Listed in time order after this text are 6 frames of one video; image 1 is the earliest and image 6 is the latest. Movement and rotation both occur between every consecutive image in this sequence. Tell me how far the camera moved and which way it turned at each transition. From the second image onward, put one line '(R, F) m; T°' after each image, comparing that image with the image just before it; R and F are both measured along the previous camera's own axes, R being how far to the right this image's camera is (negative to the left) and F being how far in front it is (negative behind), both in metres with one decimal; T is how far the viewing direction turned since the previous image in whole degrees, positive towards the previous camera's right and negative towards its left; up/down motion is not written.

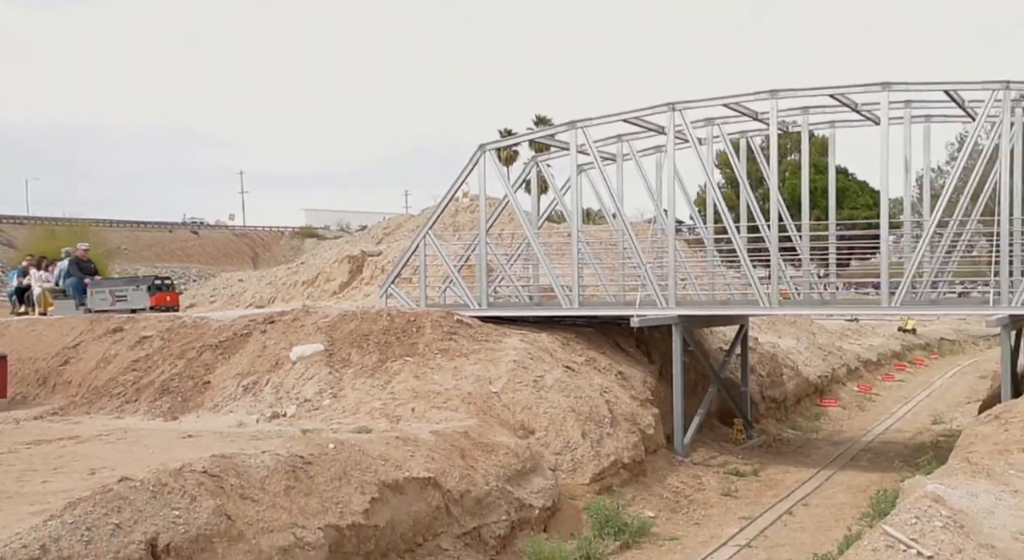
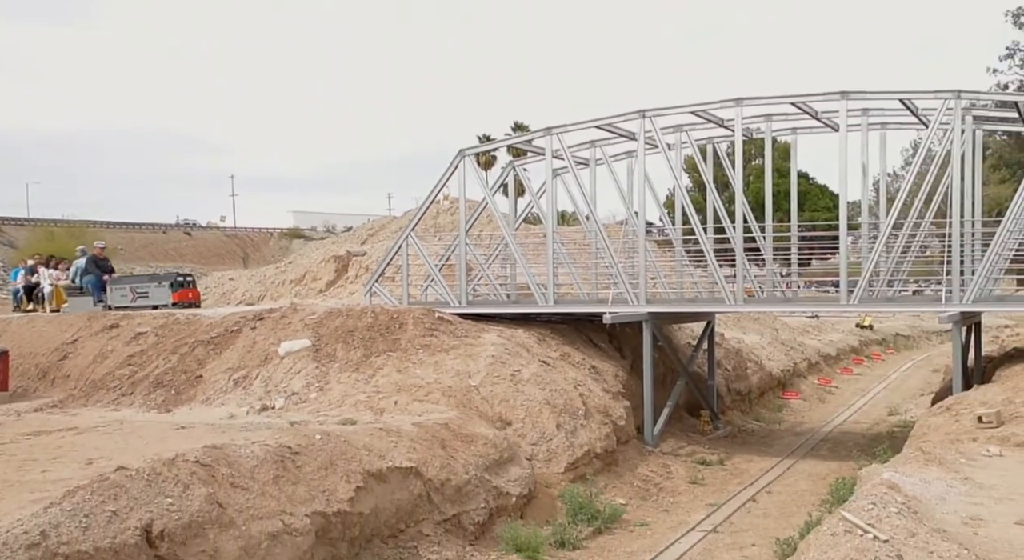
(+0.2, -0.6) m; 0°
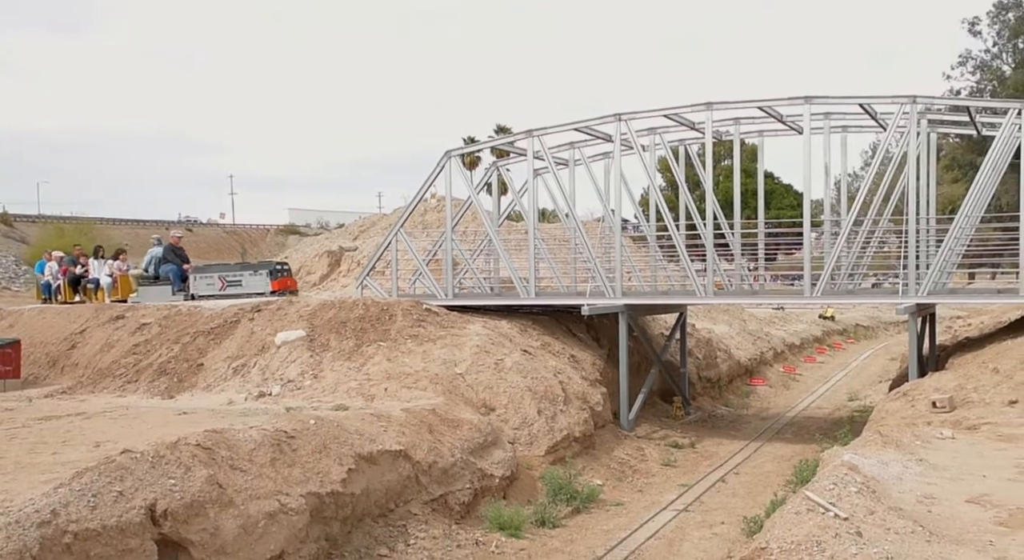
(+0.2, -0.7) m; 0°
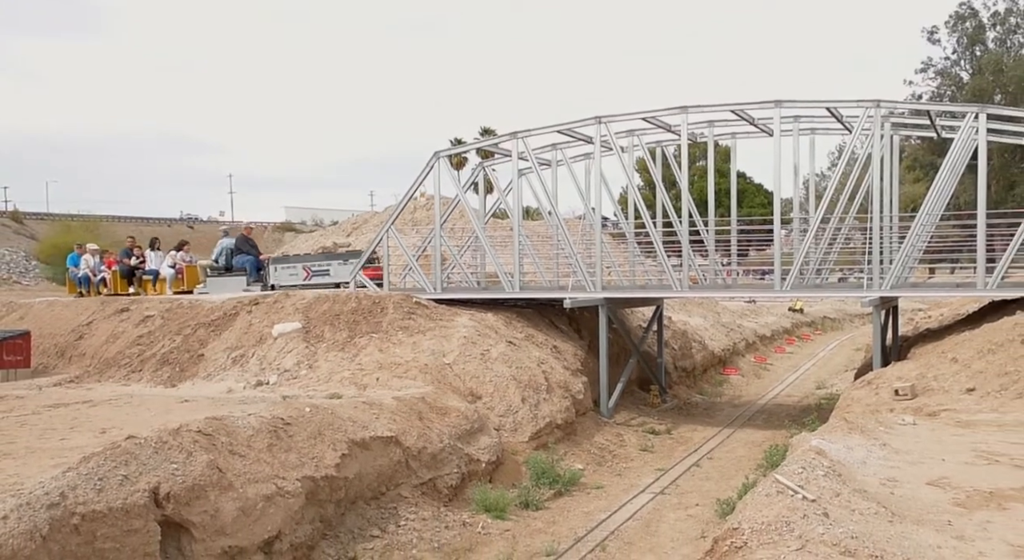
(+0.2, -0.6) m; 0°
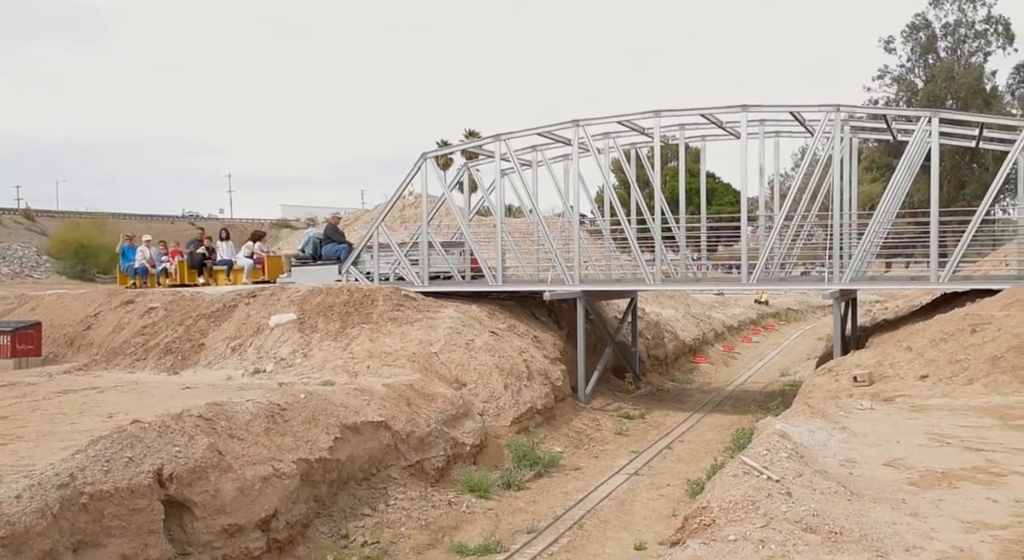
(+0.2, -0.8) m; 0°
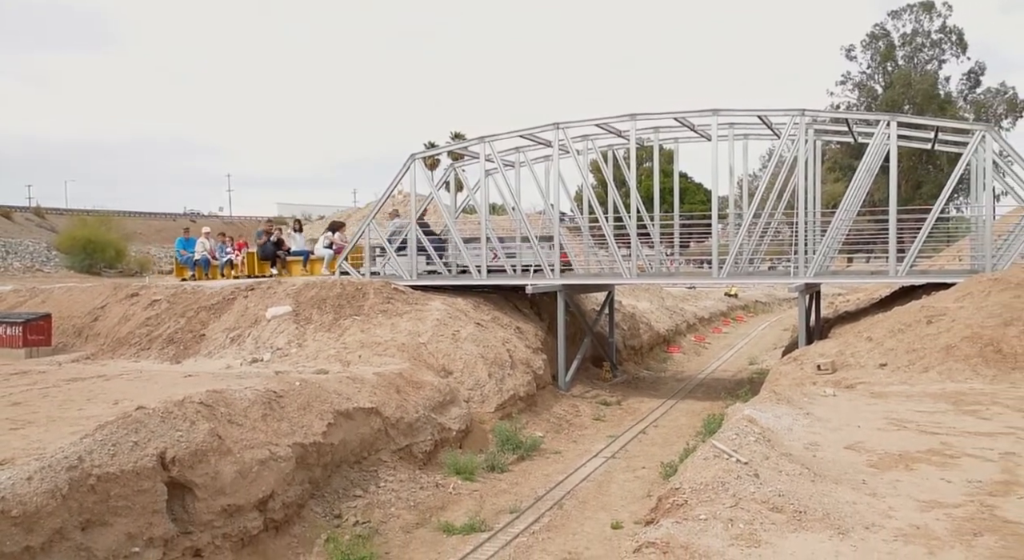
(+0.2, -0.8) m; 0°
